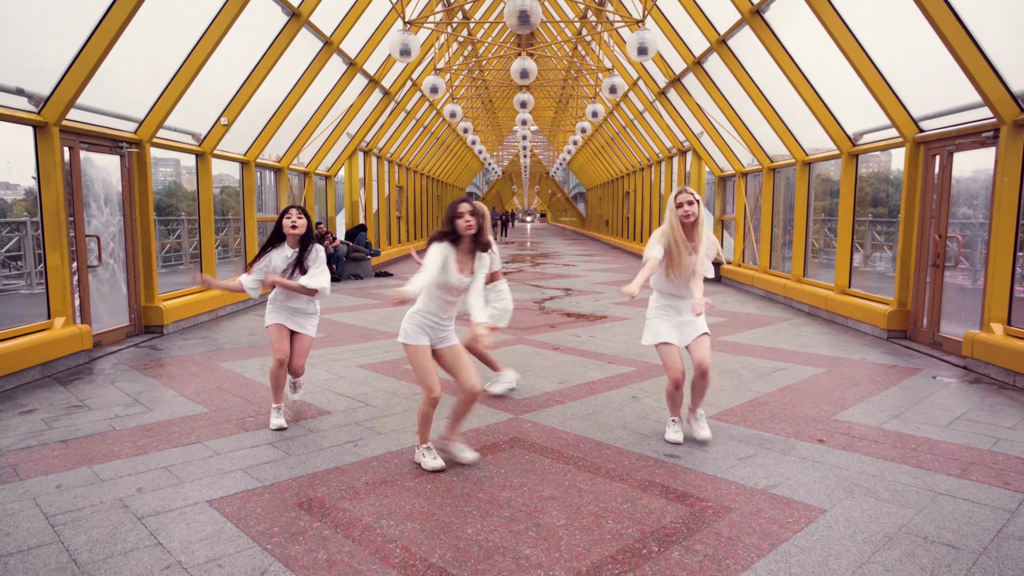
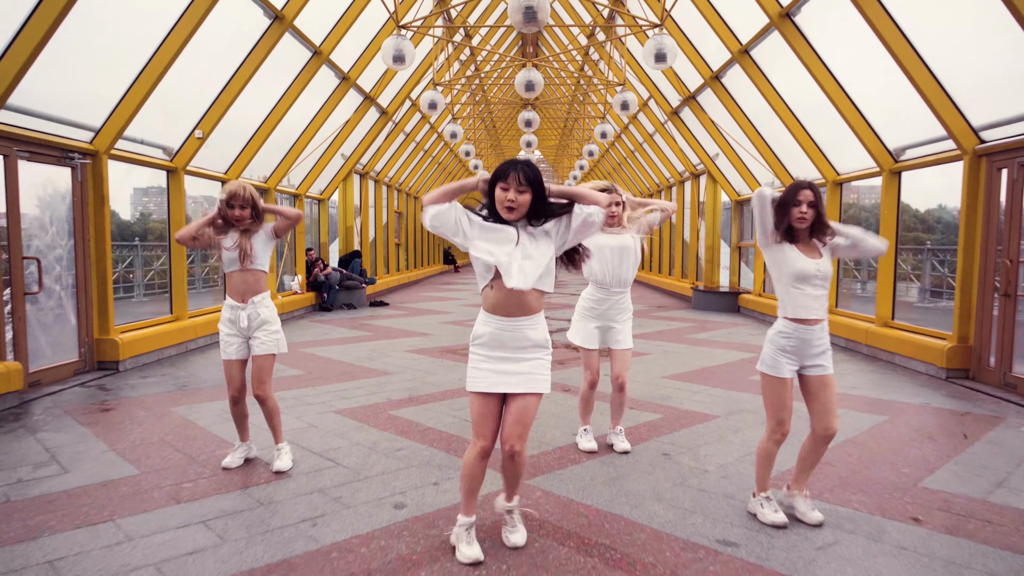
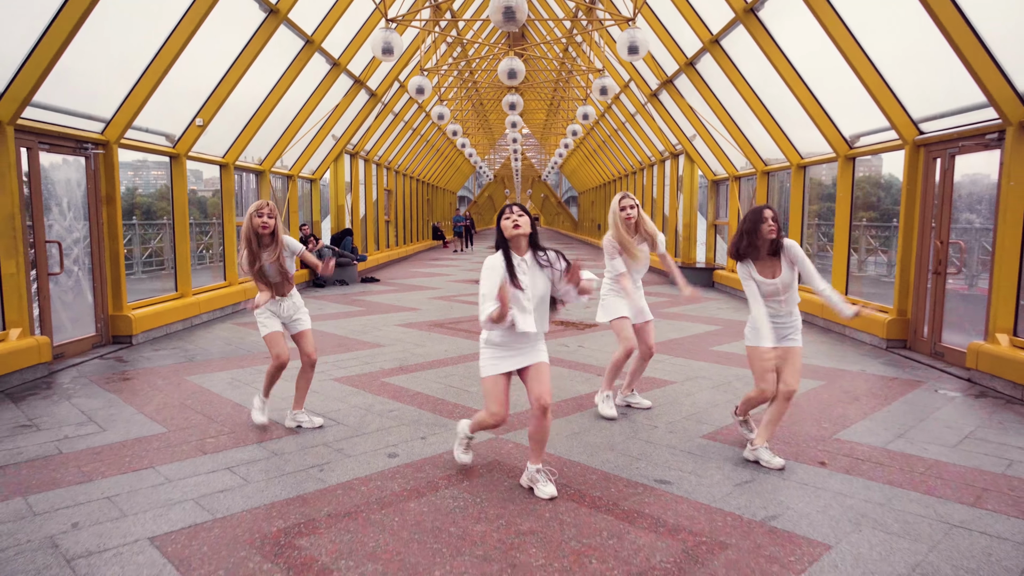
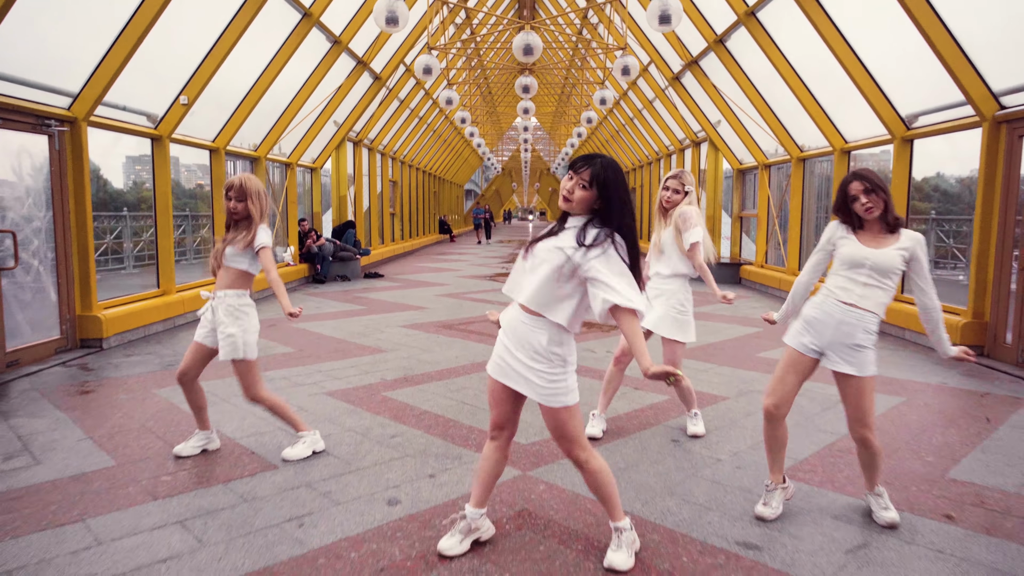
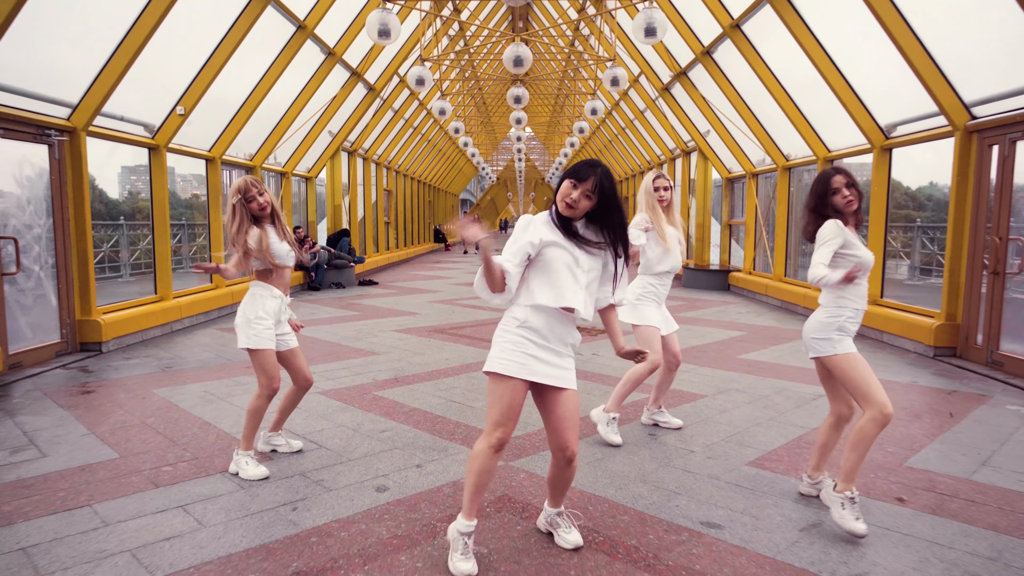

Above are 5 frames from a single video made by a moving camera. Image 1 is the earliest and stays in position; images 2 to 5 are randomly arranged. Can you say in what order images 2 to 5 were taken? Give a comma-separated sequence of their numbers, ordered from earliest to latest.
2, 4, 5, 3
